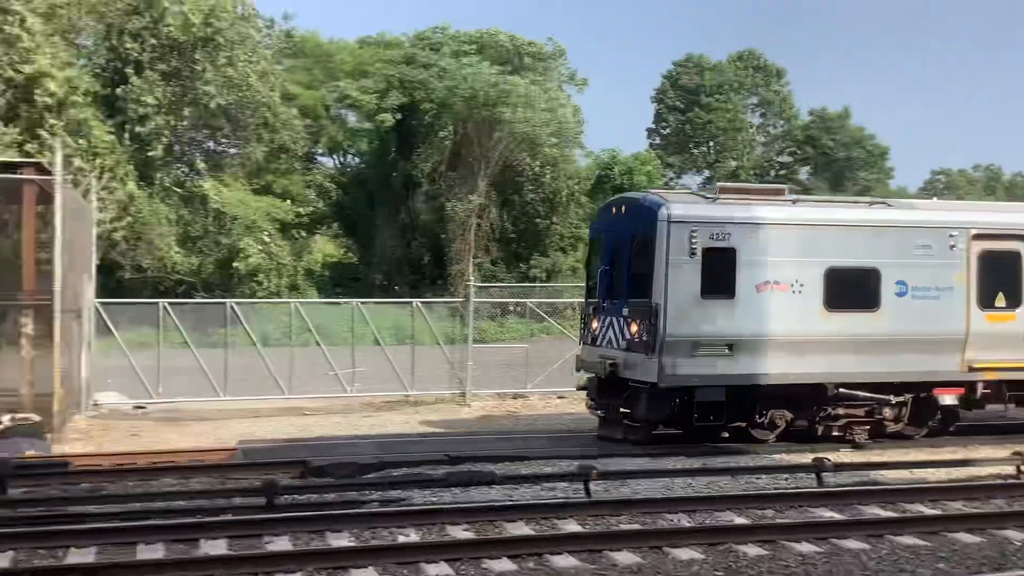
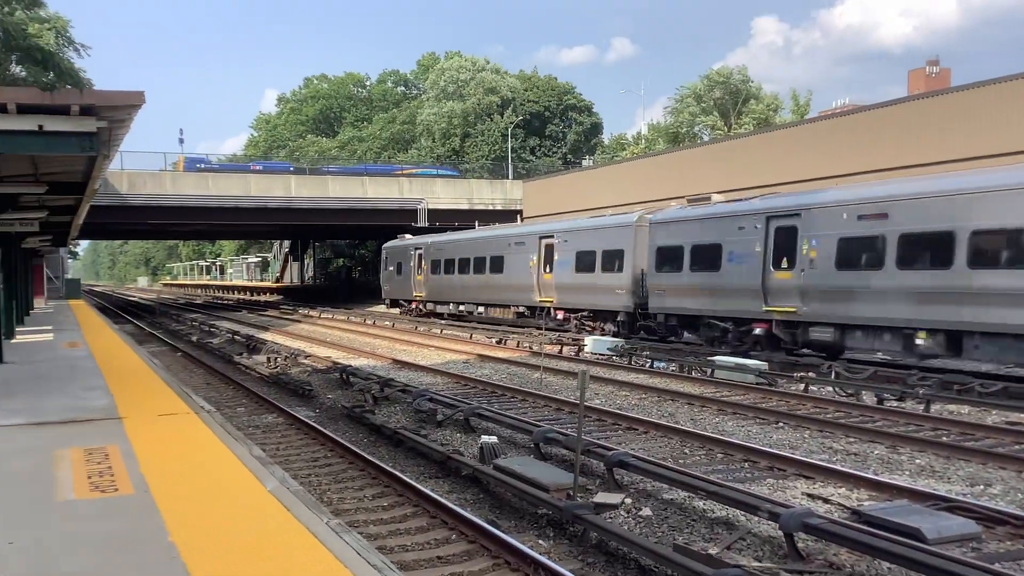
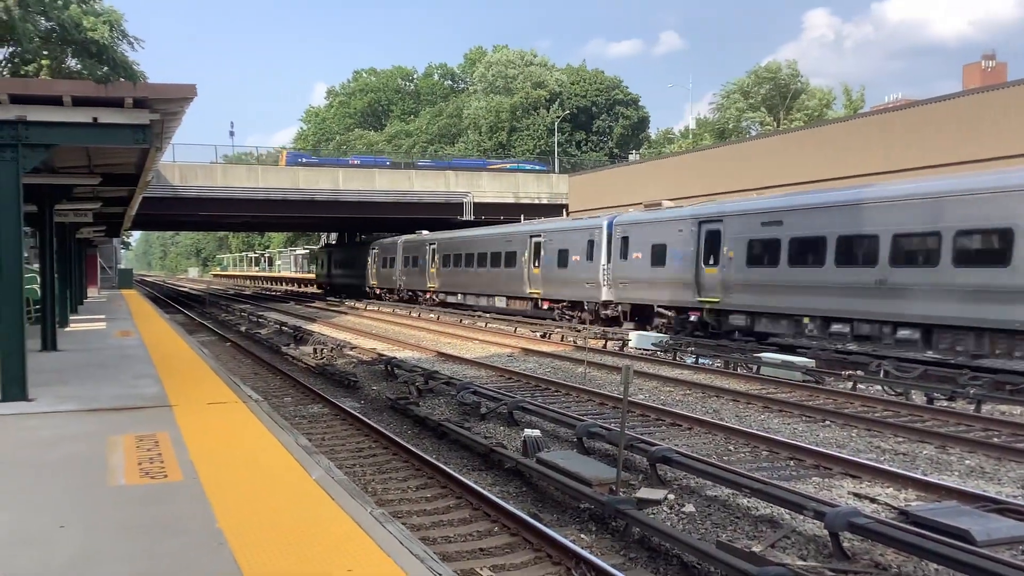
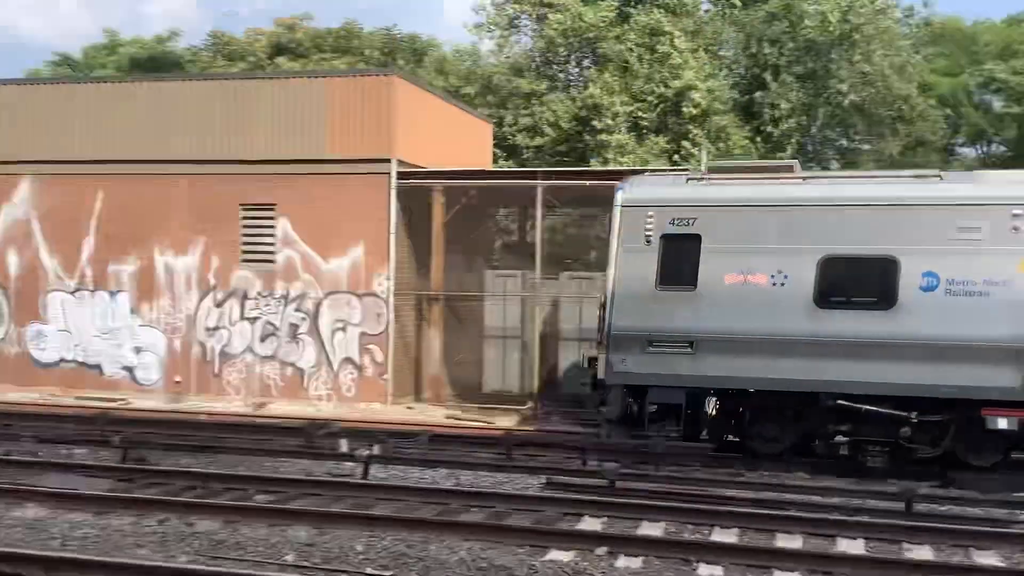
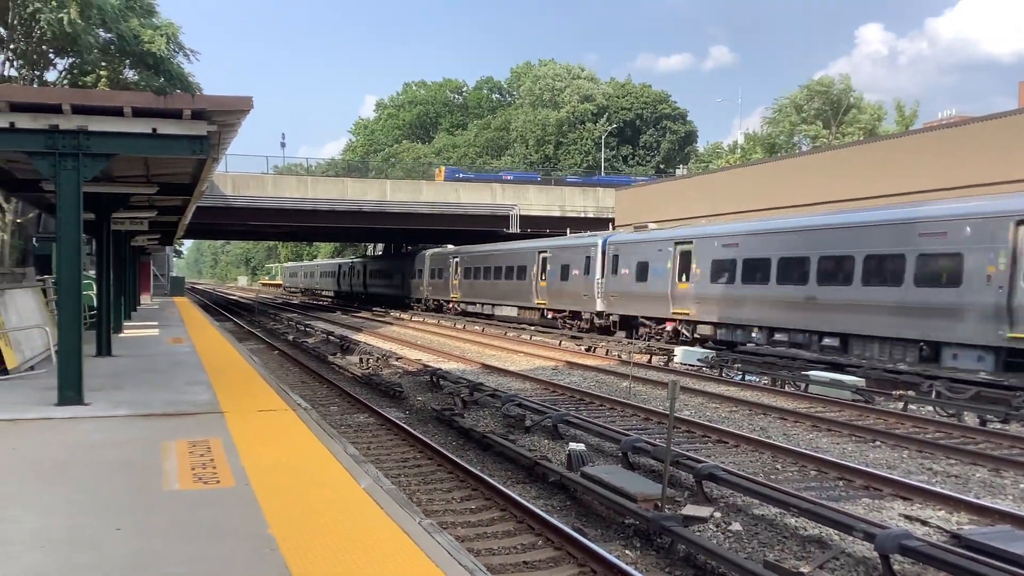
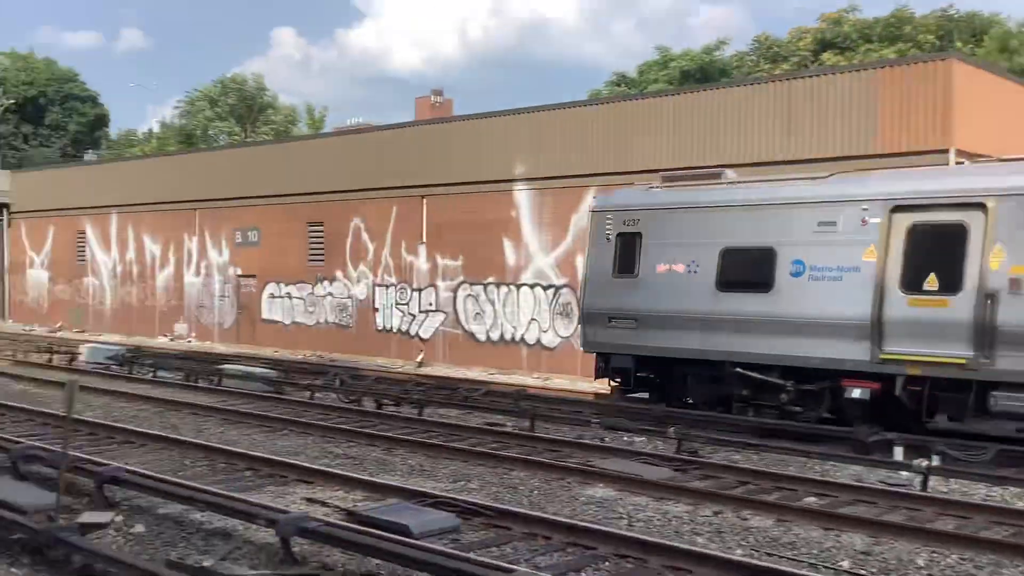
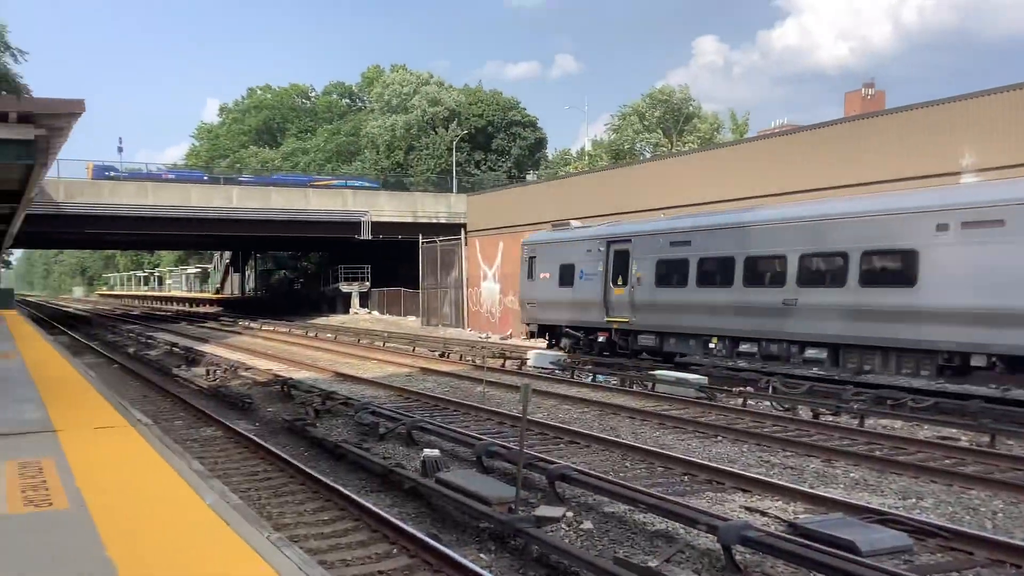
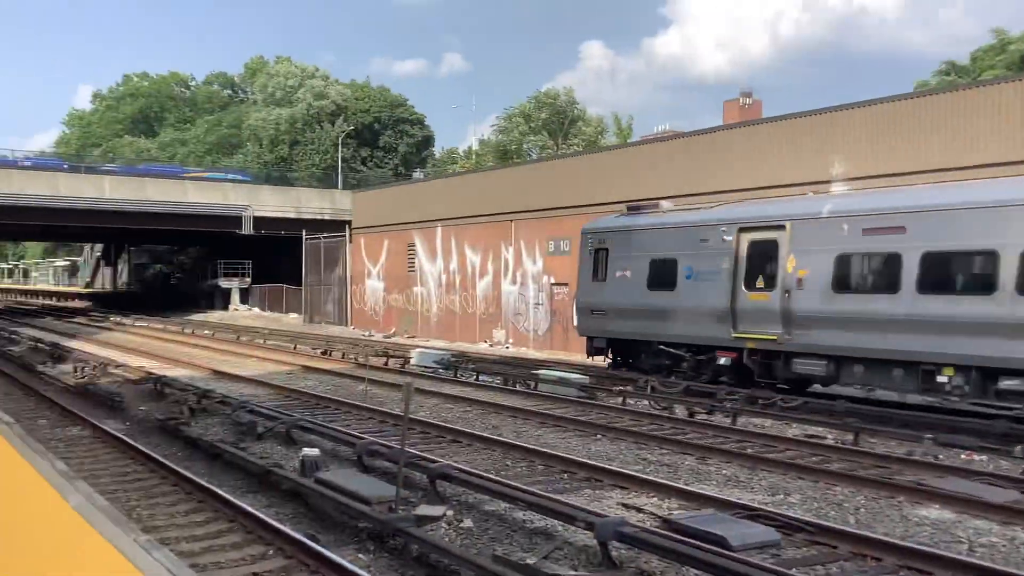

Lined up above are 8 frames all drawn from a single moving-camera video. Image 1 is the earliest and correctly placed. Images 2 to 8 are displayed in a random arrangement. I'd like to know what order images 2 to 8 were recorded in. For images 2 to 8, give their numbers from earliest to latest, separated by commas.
4, 6, 8, 7, 2, 3, 5
